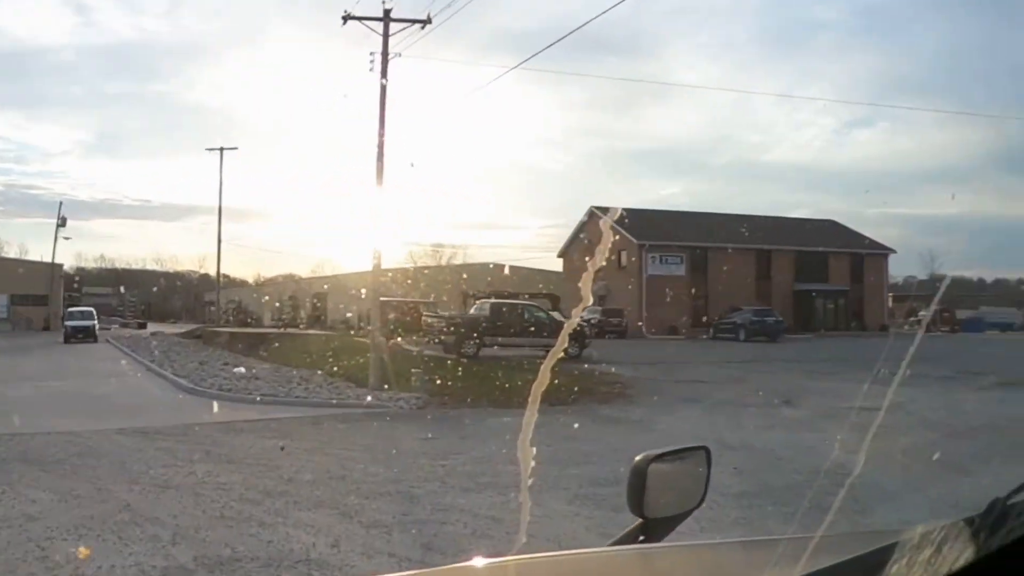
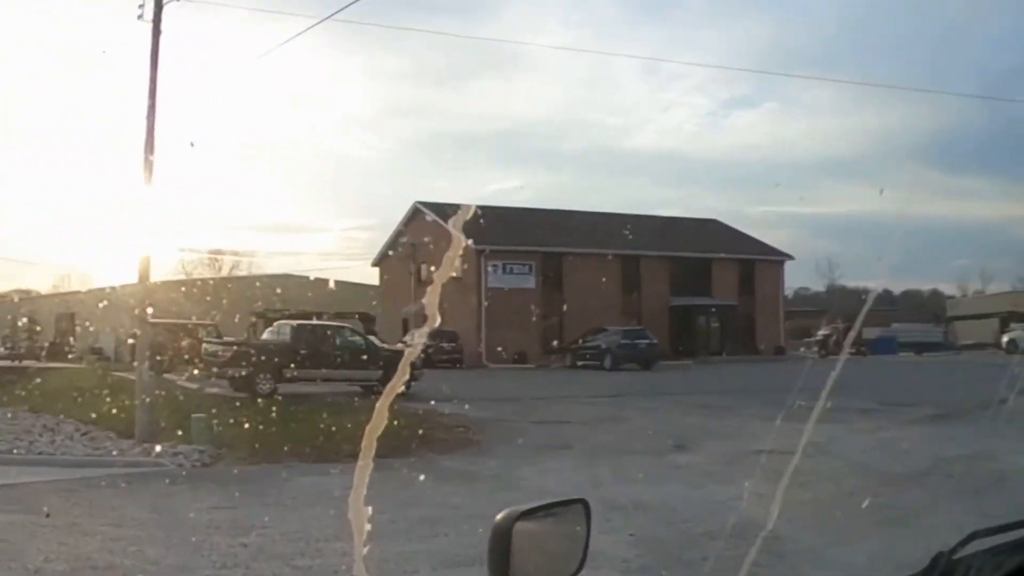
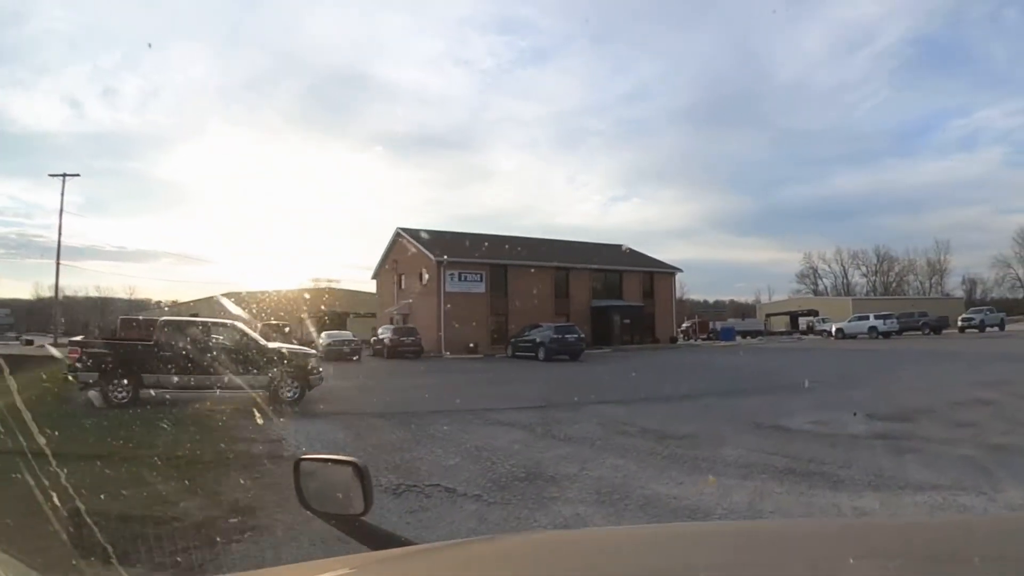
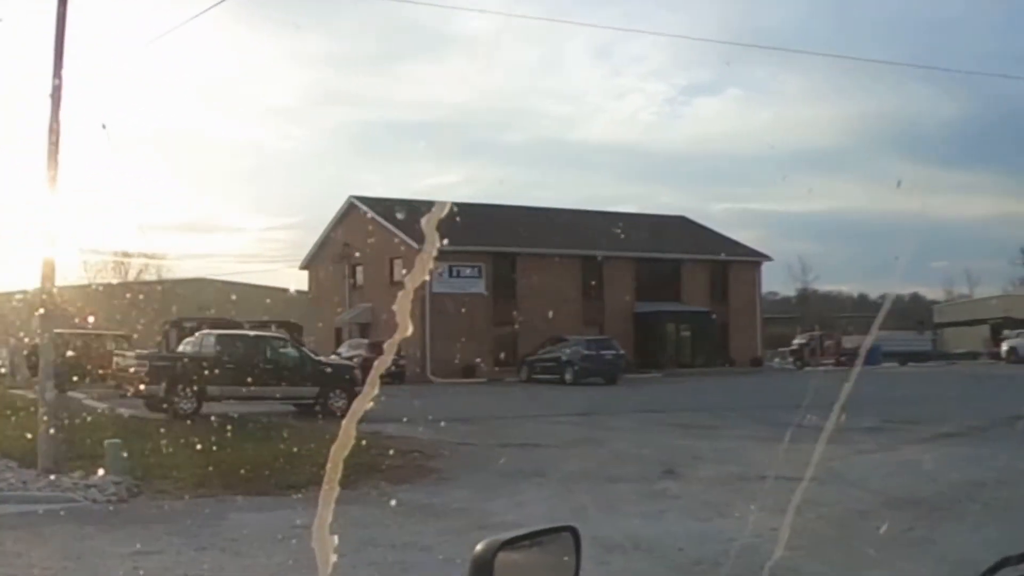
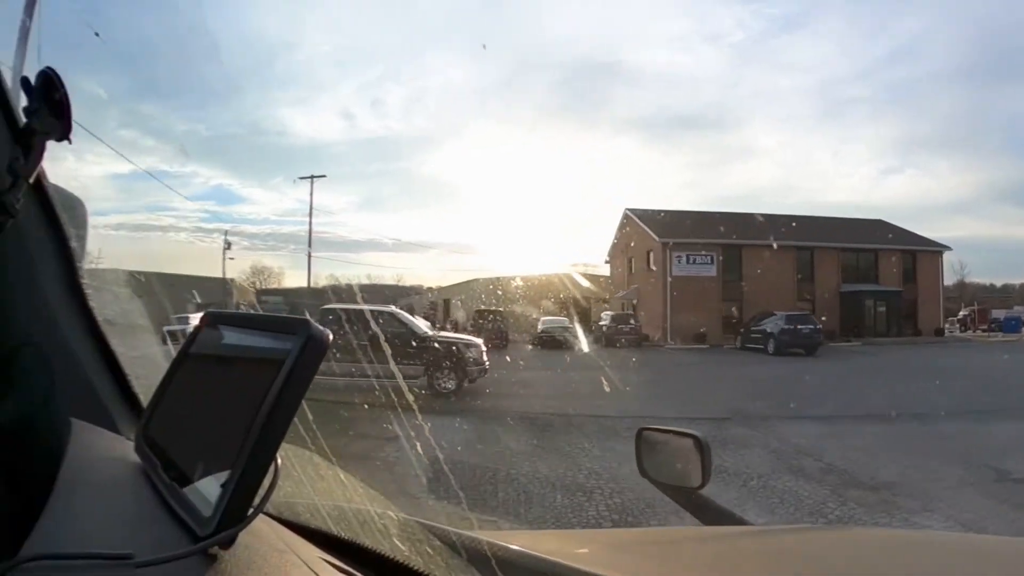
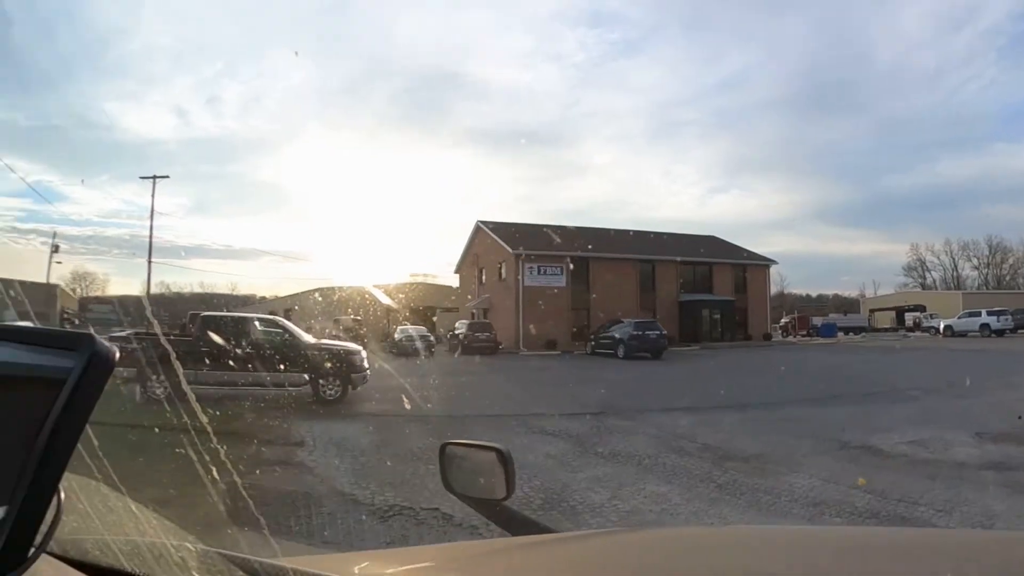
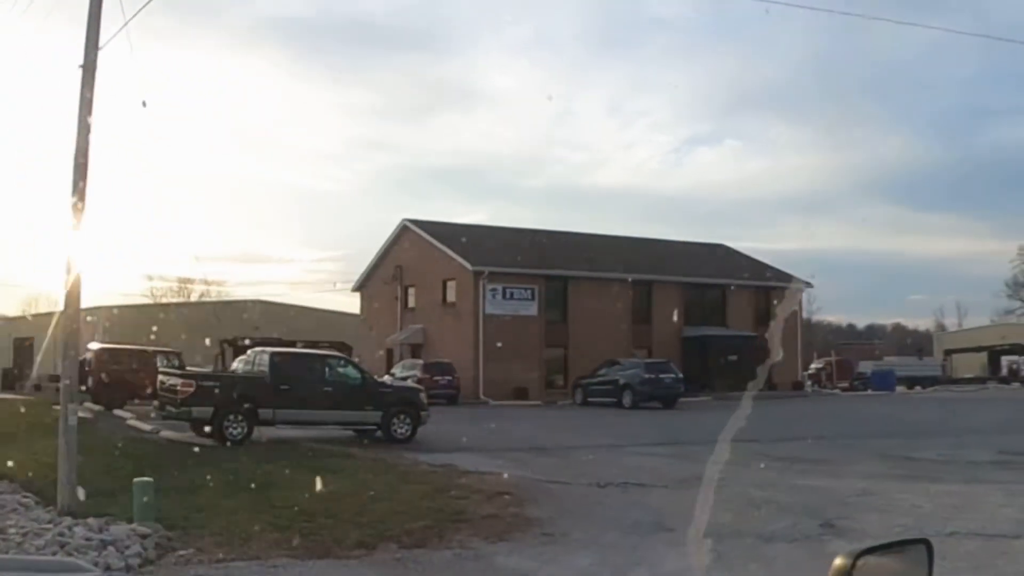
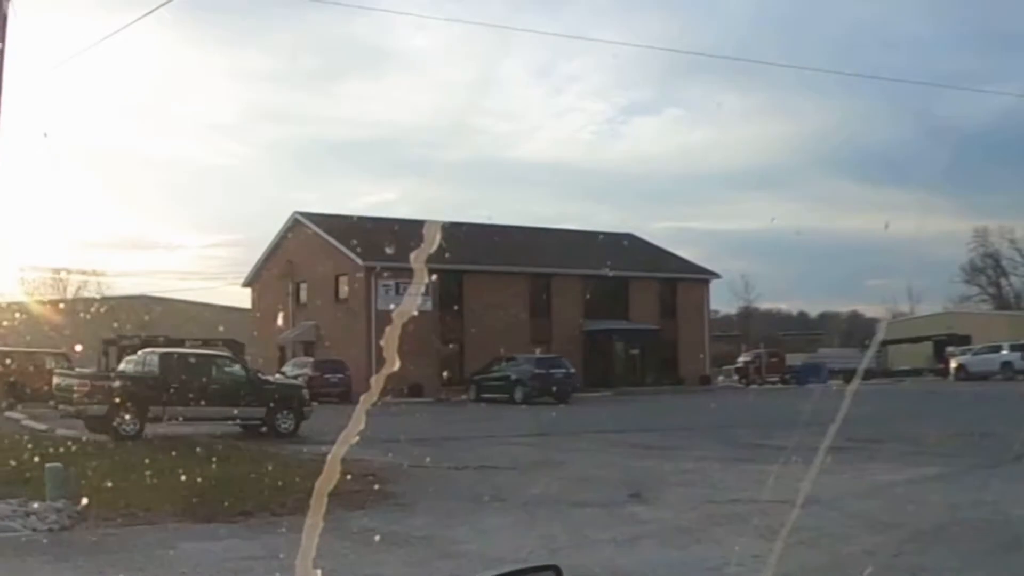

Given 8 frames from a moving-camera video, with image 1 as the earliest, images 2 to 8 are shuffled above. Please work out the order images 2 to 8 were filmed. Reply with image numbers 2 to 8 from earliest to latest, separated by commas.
2, 4, 8, 7, 3, 6, 5
